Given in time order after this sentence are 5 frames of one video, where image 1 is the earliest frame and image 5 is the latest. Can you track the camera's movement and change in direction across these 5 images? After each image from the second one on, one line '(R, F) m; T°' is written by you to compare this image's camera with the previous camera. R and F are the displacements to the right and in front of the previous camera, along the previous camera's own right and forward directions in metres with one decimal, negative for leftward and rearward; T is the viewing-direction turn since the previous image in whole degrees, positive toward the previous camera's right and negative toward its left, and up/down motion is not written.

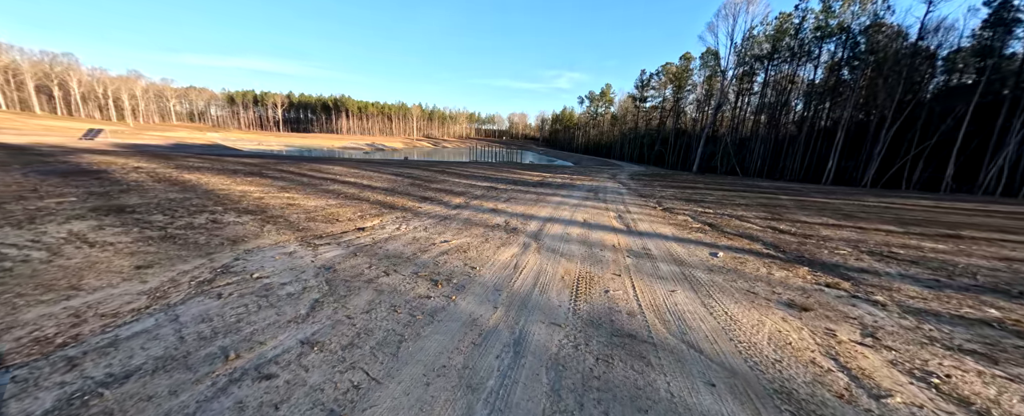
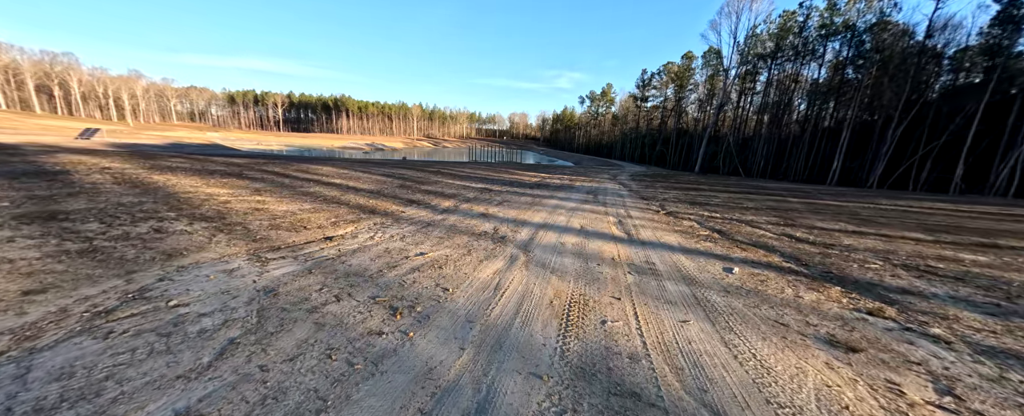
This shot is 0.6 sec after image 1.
(+0.2, +0.5) m; 0°
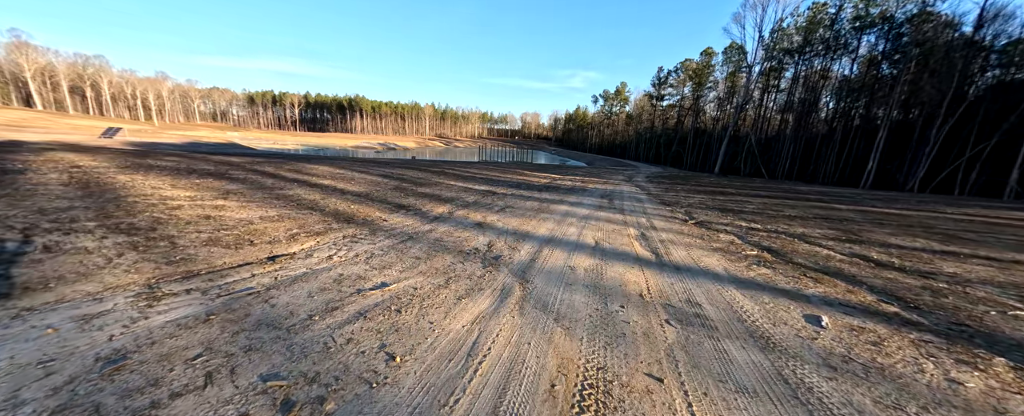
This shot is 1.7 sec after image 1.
(+0.2, +1.0) m; -2°
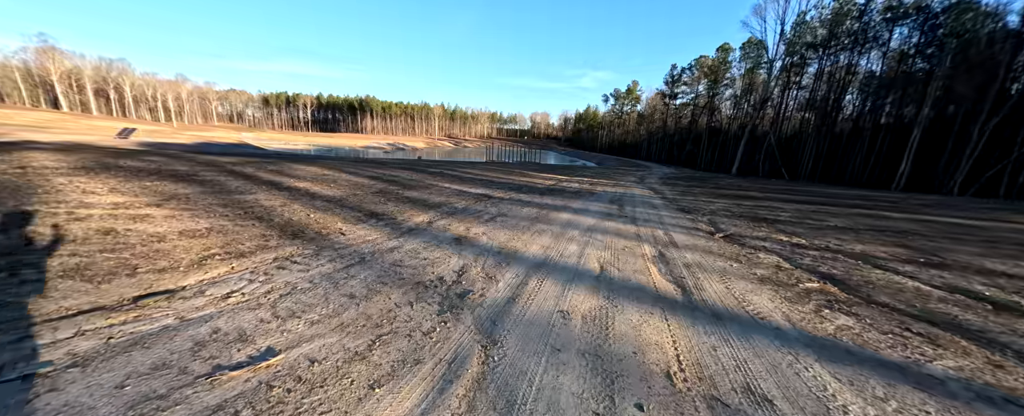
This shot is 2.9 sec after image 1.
(+0.3, +1.0) m; -2°
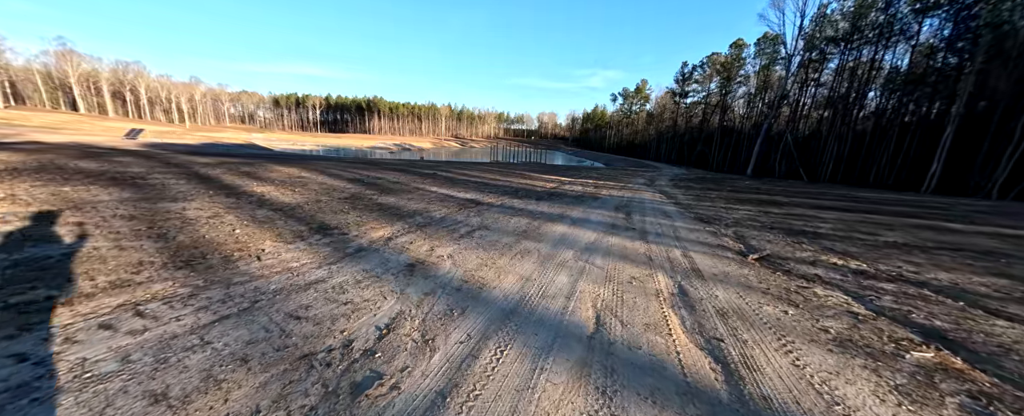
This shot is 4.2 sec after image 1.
(+0.4, +1.1) m; -1°
